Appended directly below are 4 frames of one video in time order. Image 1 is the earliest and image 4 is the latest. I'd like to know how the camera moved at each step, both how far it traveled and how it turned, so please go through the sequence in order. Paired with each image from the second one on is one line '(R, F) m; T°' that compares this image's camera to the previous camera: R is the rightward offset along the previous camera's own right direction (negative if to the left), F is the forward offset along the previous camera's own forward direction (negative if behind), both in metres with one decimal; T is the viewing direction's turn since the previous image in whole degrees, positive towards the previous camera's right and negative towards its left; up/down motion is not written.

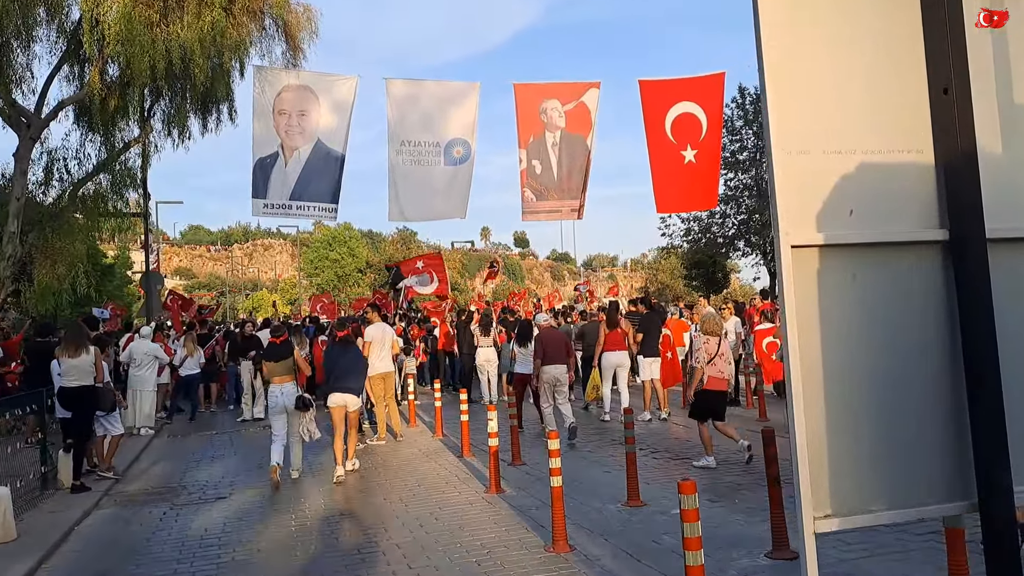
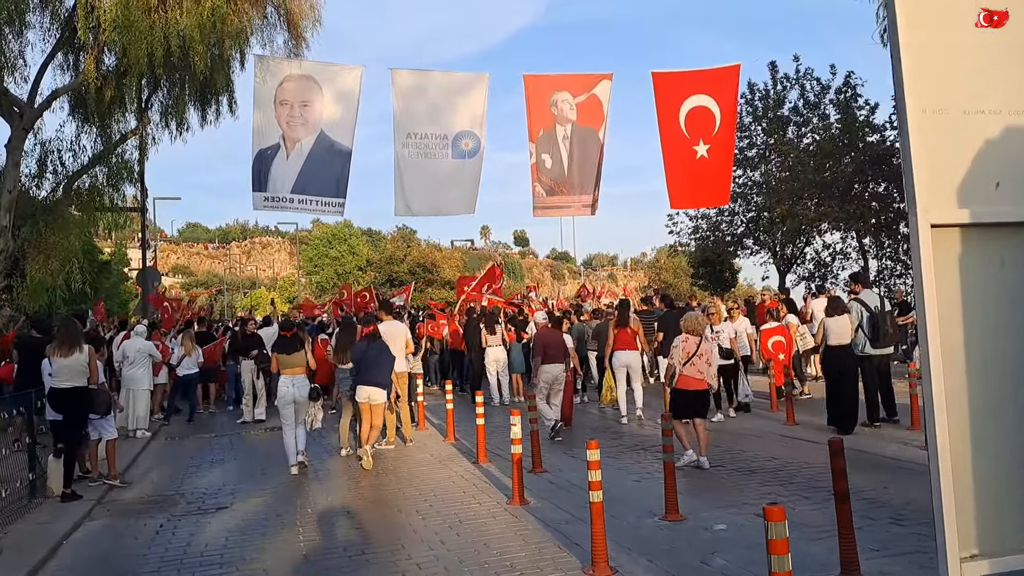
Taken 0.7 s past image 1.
(-0.2, +0.5) m; 0°
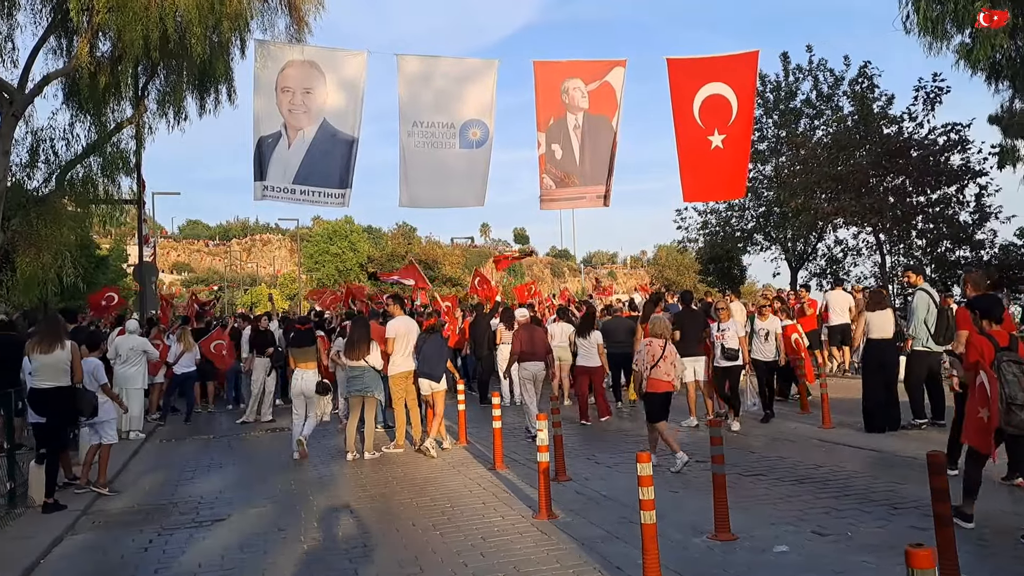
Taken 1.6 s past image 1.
(-0.2, +0.6) m; 0°
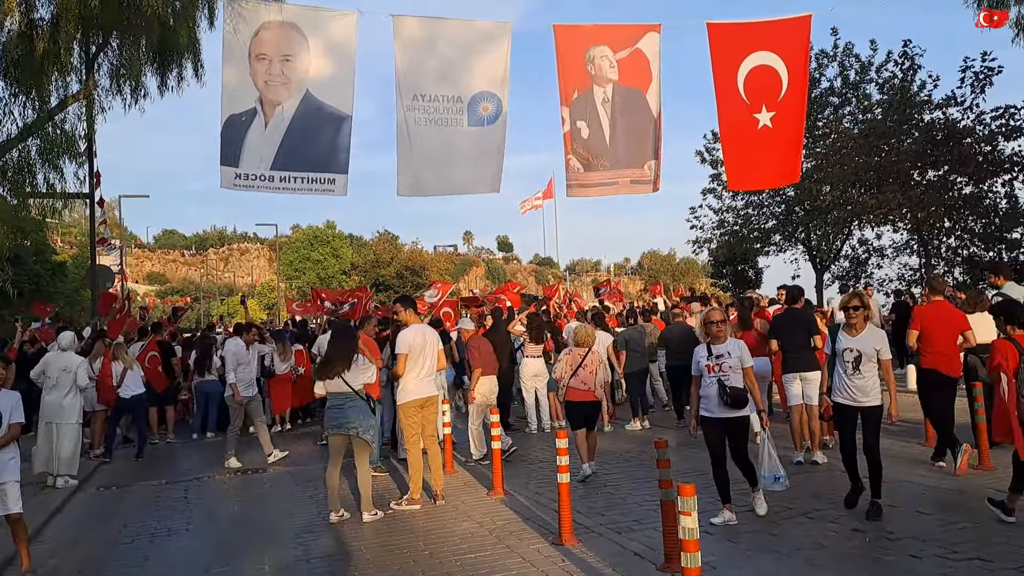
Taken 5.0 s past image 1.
(-0.5, +2.2) m; +1°
